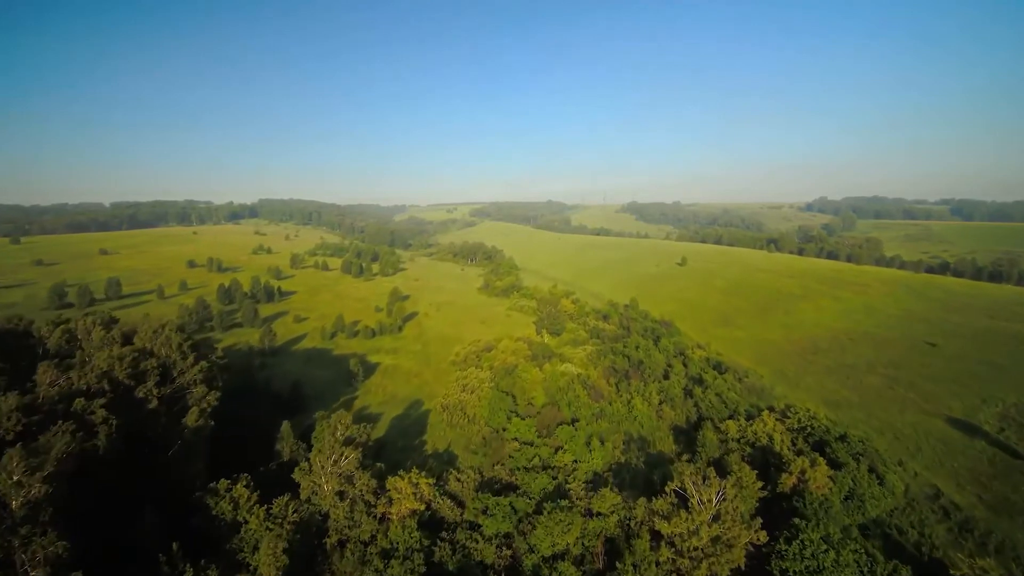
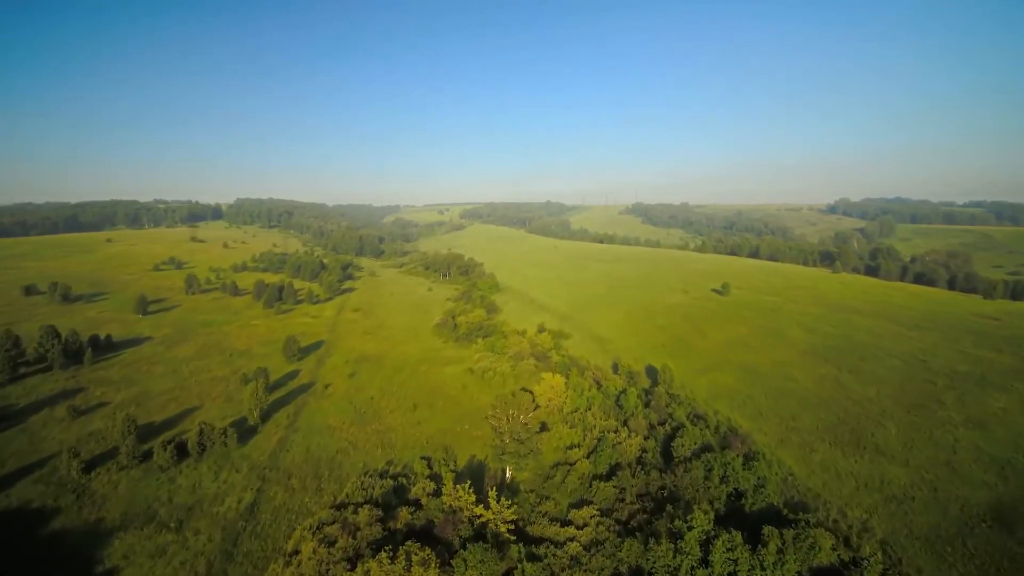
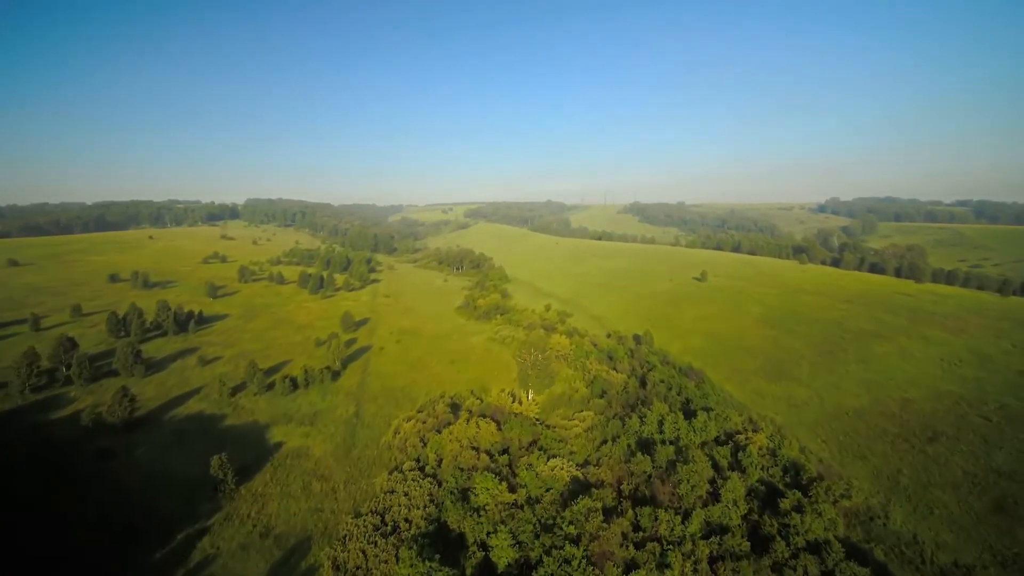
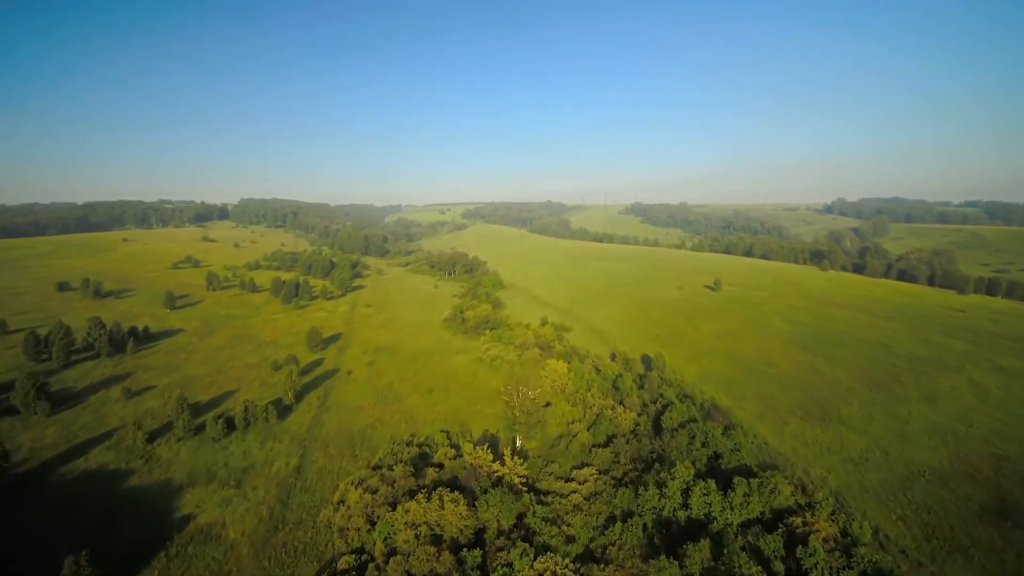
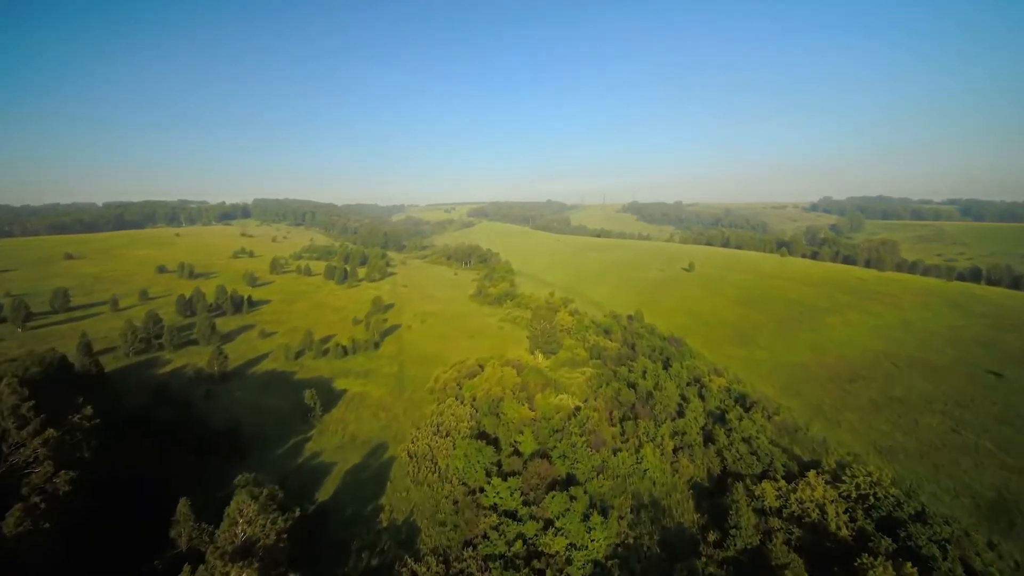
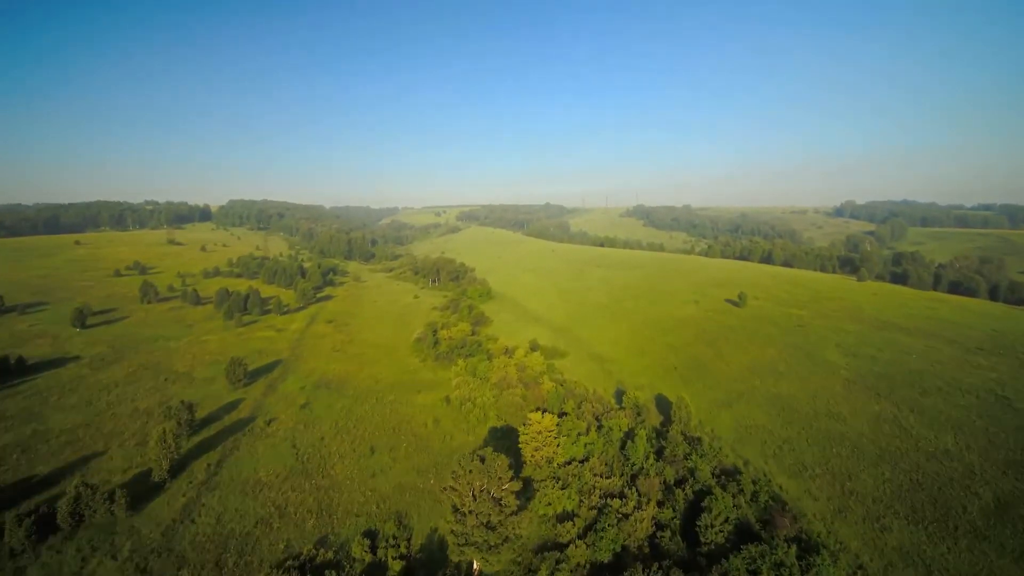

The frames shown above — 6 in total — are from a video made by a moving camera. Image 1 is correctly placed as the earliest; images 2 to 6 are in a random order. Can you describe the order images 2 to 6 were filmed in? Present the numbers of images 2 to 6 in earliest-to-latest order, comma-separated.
5, 3, 4, 2, 6
